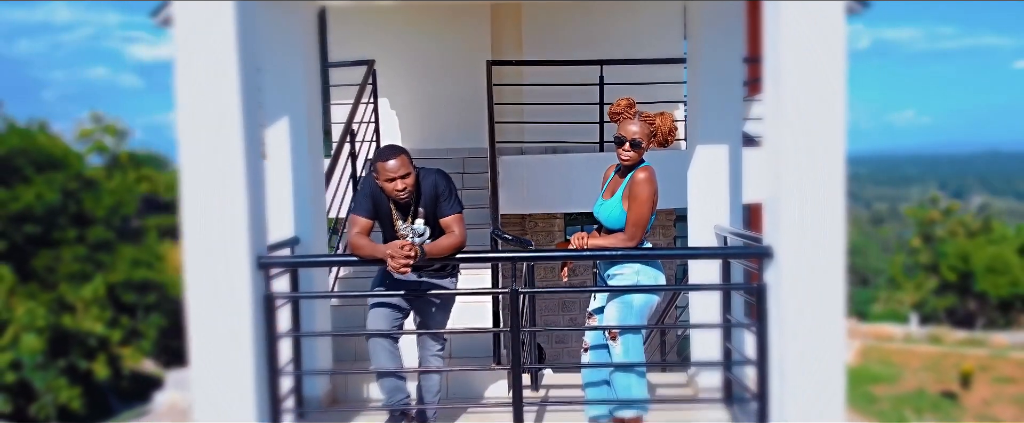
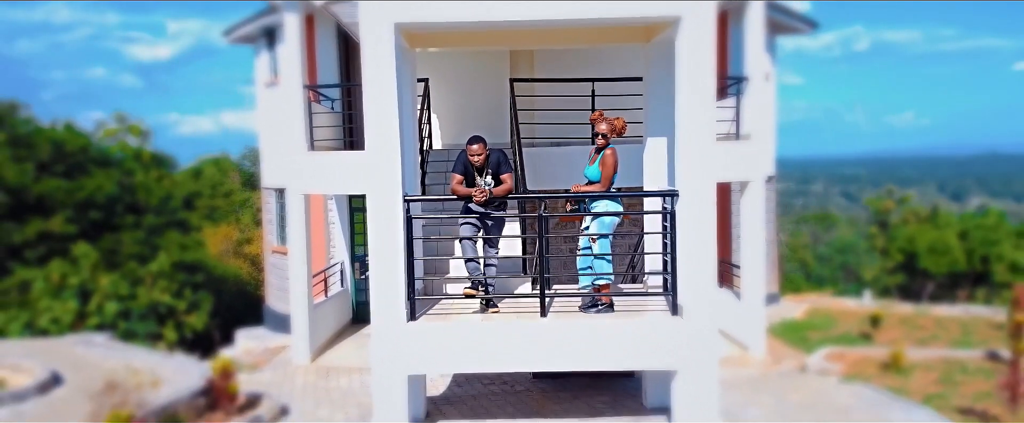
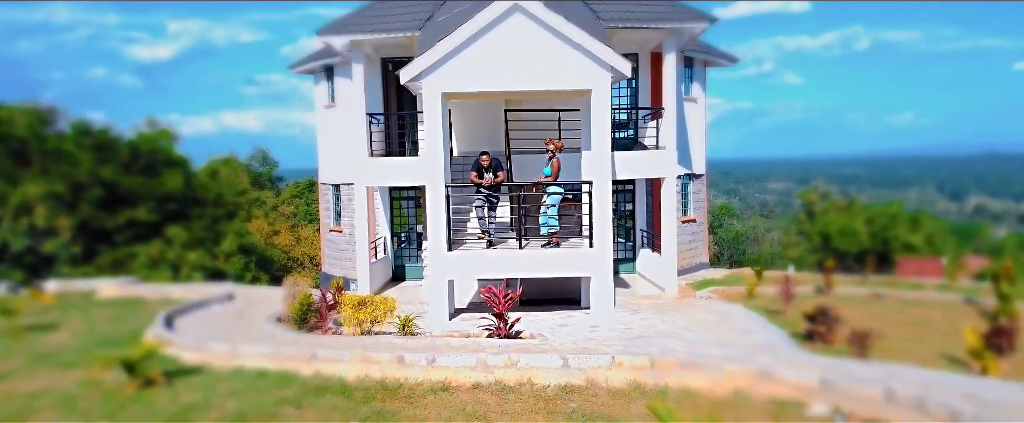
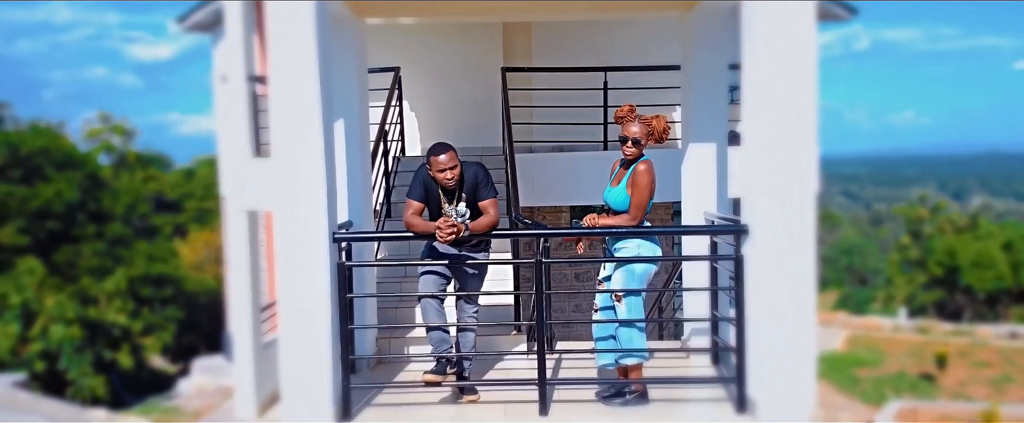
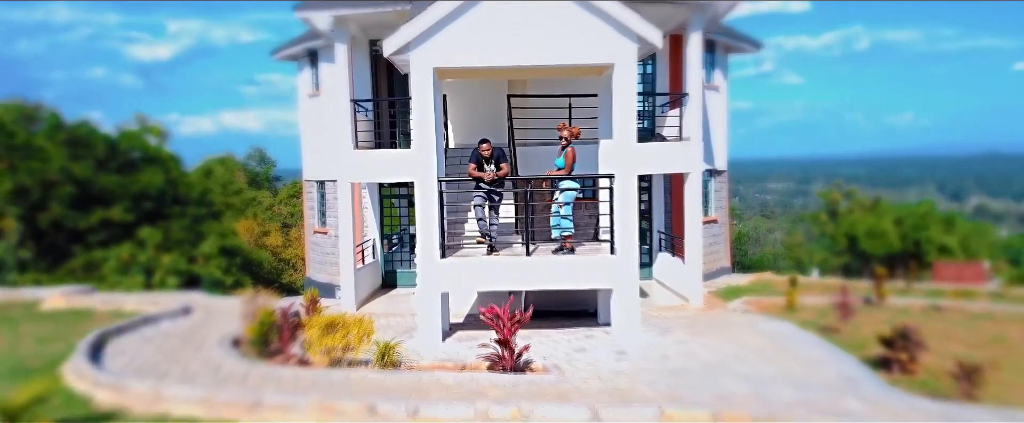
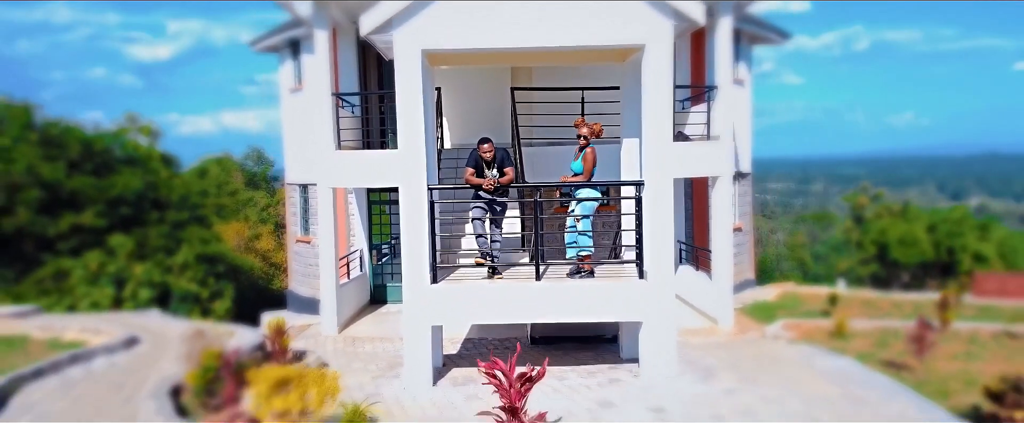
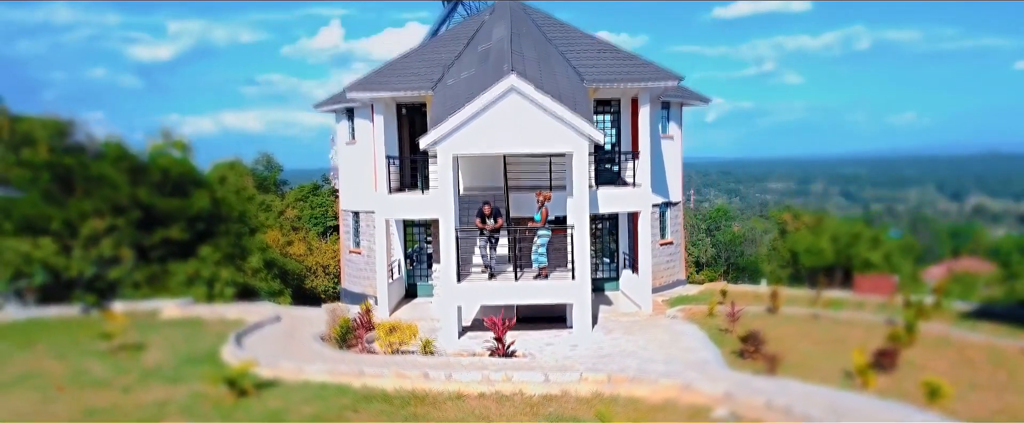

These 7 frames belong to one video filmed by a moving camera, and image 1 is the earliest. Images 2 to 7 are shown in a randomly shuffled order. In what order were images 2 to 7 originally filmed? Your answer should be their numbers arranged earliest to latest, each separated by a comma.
4, 2, 6, 5, 3, 7
